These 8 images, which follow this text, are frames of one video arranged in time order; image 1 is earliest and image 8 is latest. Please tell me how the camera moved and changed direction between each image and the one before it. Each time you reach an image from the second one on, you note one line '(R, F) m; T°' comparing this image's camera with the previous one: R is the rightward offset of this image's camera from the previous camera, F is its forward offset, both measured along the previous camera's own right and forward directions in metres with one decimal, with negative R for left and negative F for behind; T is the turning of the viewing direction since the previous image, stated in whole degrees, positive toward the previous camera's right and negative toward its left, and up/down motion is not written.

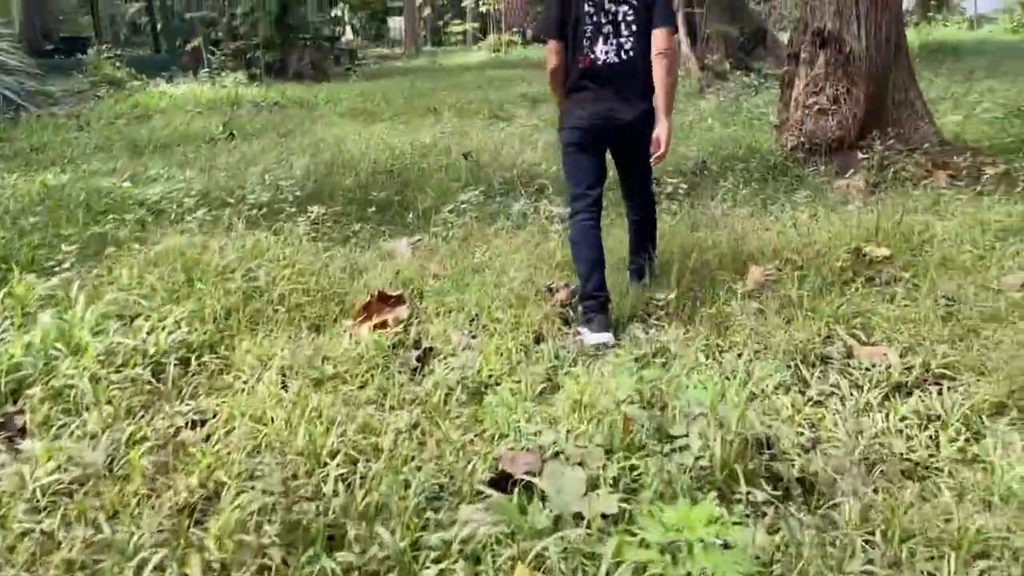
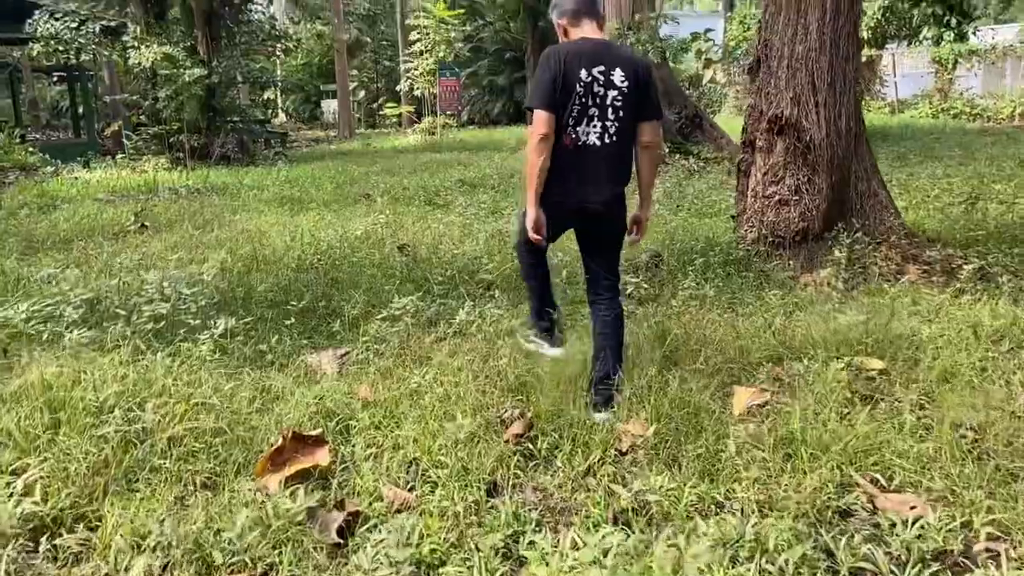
(0.0, +0.5) m; +4°
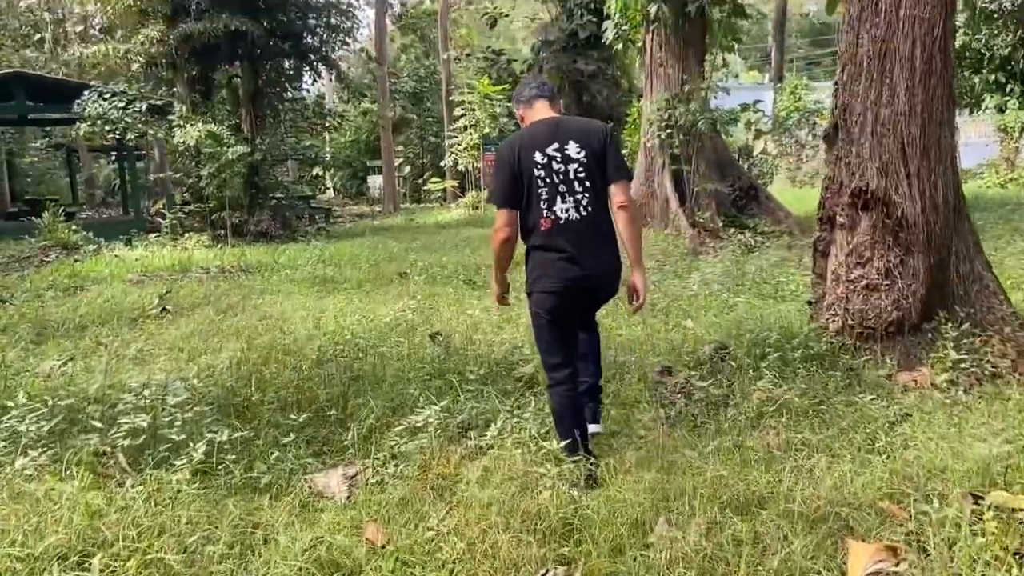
(0.0, +0.6) m; -3°
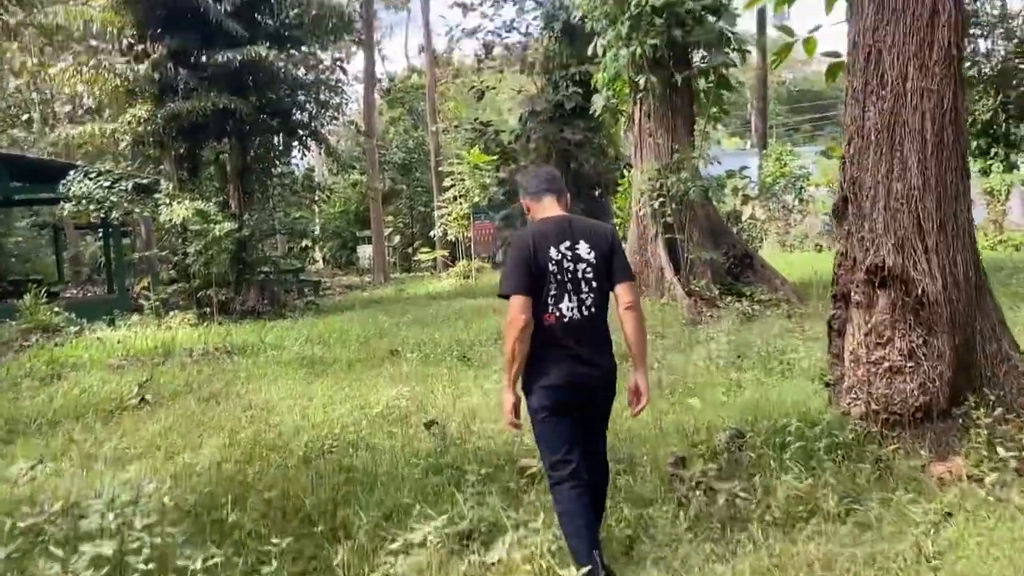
(0.0, +0.2) m; +1°
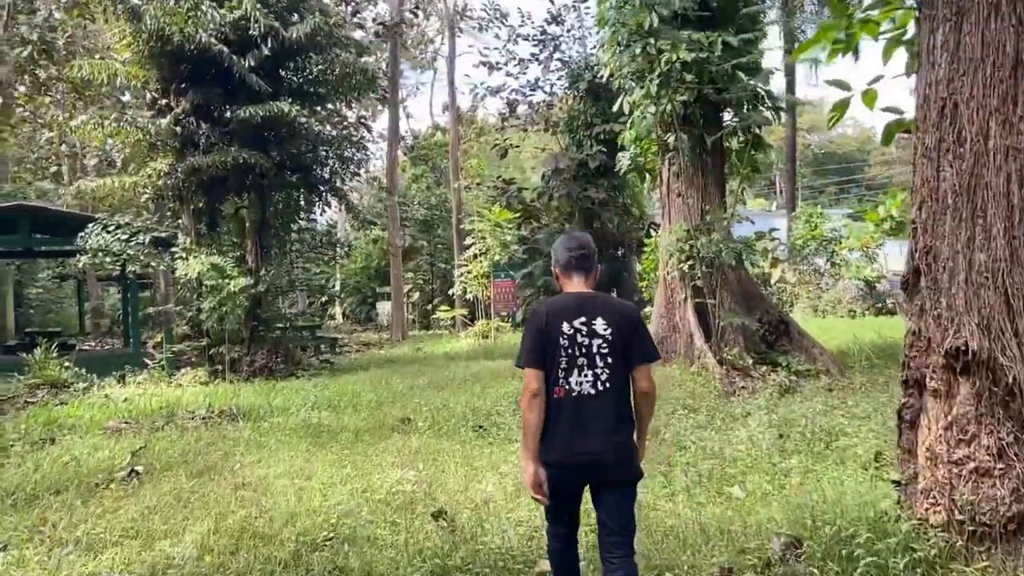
(0.0, +0.5) m; -1°
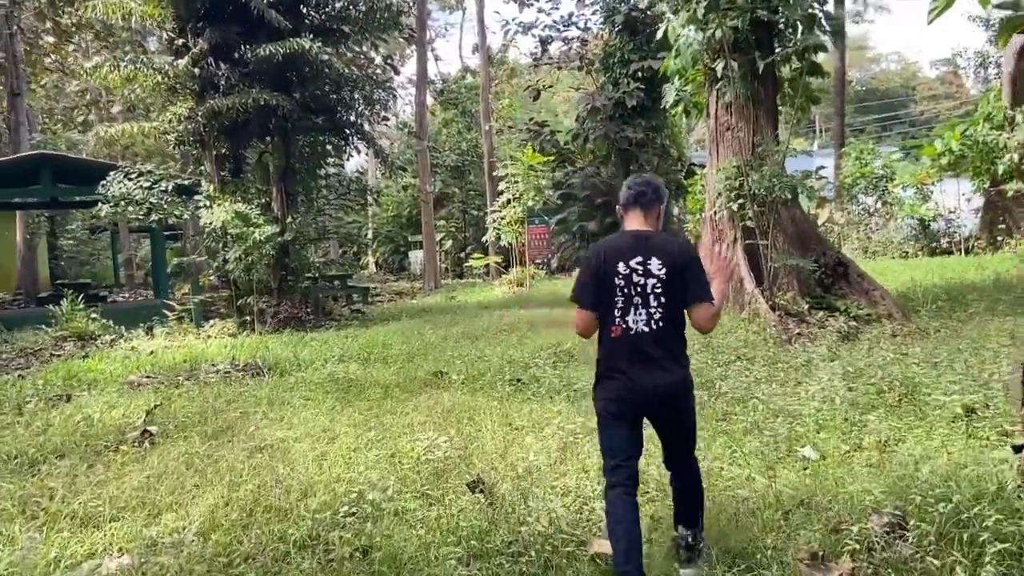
(0.0, +0.6) m; -2°
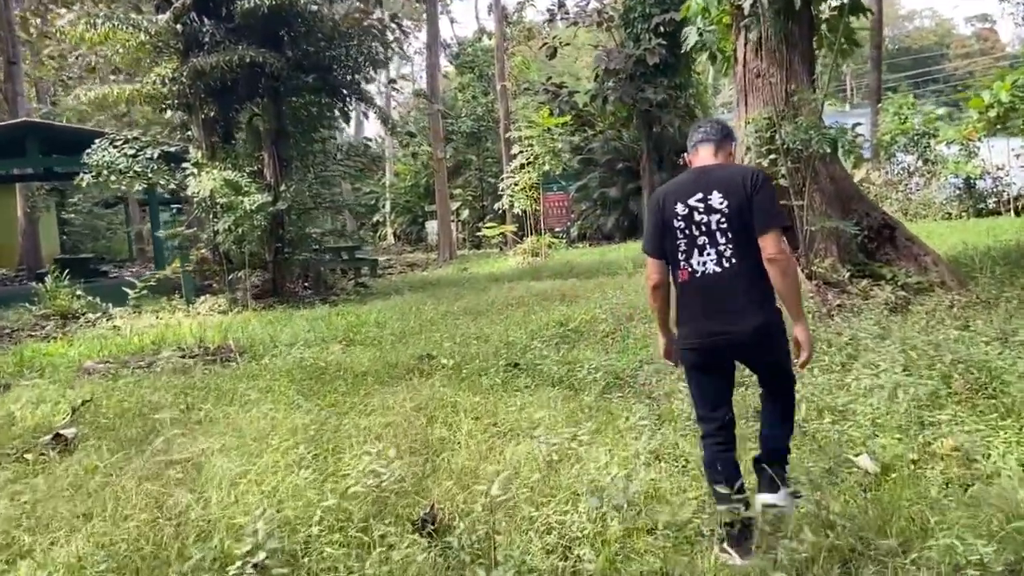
(+0.2, +0.9) m; -2°
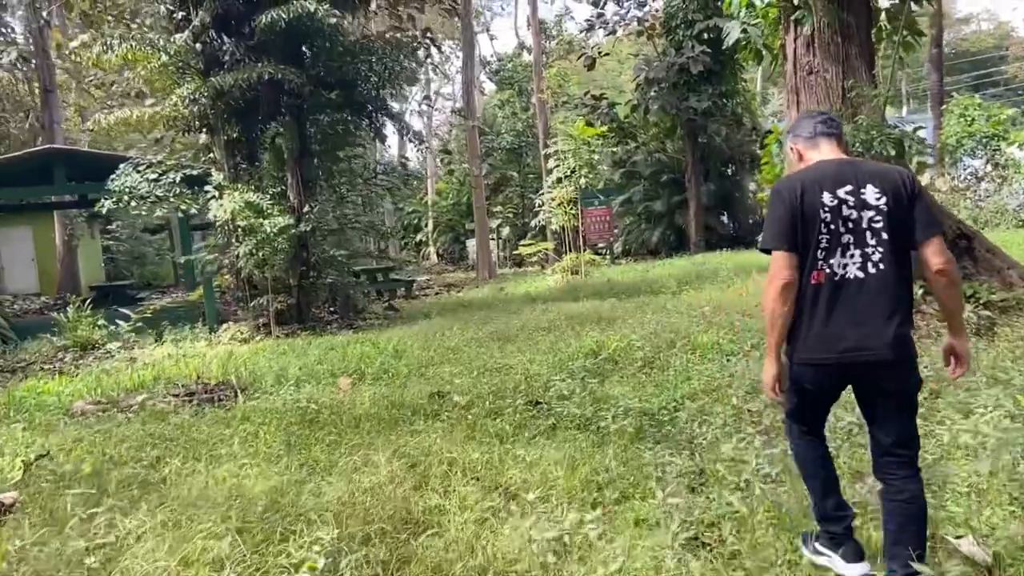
(+0.2, +0.7) m; -3°
